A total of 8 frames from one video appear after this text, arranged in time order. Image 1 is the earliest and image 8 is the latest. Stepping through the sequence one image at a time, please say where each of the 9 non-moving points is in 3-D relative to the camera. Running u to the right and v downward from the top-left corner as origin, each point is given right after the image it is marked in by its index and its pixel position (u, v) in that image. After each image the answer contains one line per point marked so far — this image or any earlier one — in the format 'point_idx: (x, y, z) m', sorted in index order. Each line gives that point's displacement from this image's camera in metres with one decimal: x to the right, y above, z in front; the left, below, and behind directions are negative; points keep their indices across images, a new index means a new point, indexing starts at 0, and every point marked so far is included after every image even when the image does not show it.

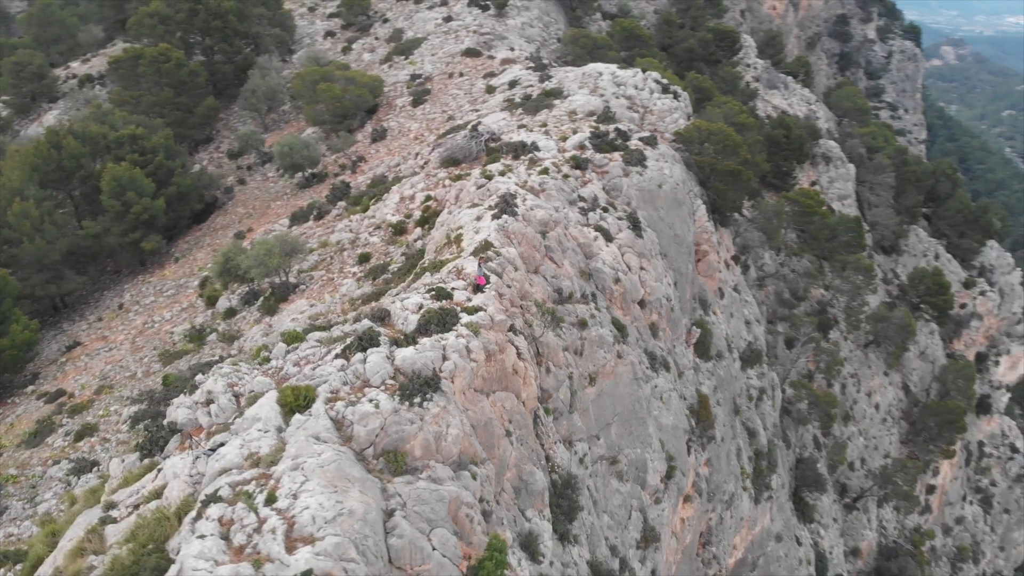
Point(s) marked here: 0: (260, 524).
0: (-3.9, -3.7, +12.7) m
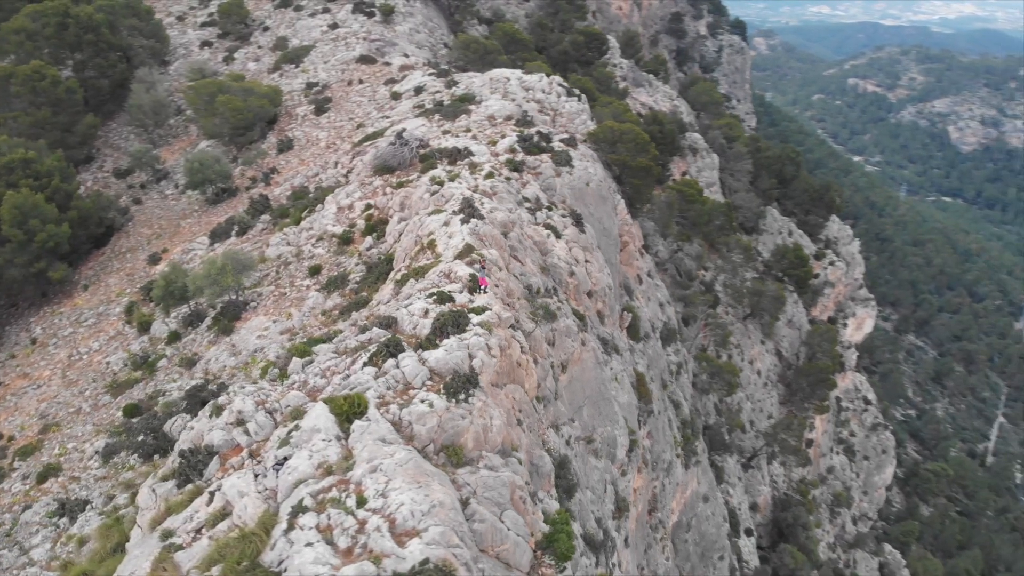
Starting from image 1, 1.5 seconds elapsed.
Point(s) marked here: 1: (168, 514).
0: (-2.4, -3.9, +13.3) m
1: (-6.7, -4.4, +15.6) m
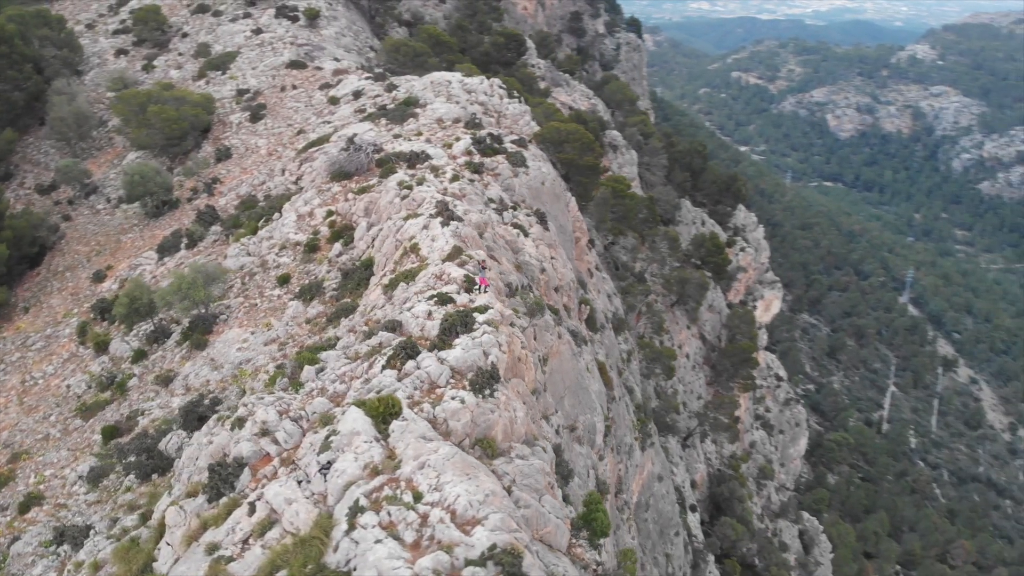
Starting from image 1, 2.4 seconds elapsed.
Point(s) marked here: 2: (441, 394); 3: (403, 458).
0: (-1.5, -3.9, +13.9) m
1: (-6.0, -4.6, +15.7) m
2: (-1.4, -2.2, +16.8) m
3: (-2.0, -3.2, +15.1) m
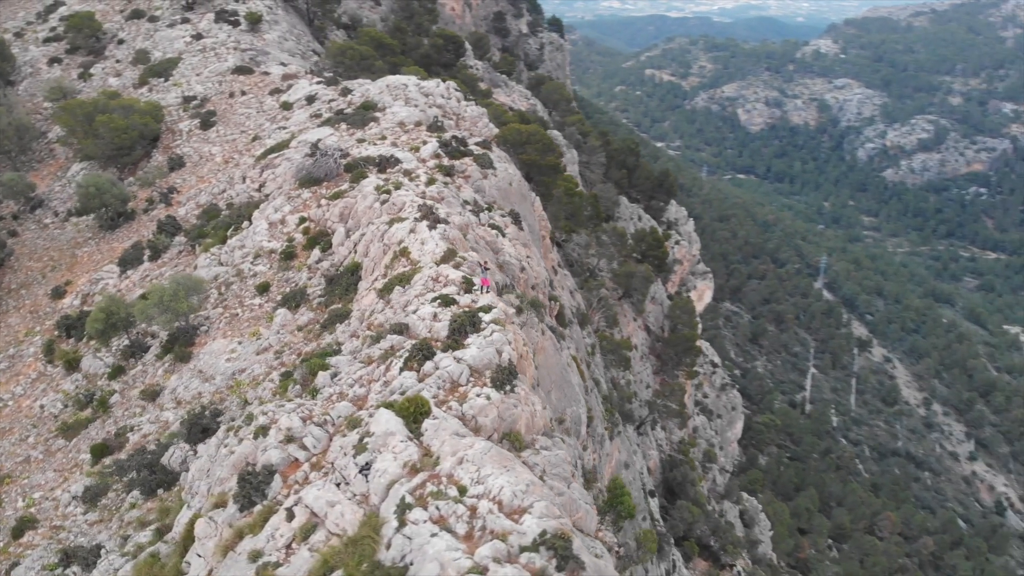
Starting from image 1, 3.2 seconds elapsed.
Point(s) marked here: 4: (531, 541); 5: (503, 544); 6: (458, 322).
0: (-0.7, -4.0, +14.5) m
1: (-5.3, -4.8, +15.8) m
2: (-1.0, -2.2, +17.4) m
3: (-1.3, -3.2, +15.7) m
4: (+0.3, -4.3, +13.8) m
5: (-0.1, -4.3, +13.7) m
6: (-1.3, -0.8, +19.5) m
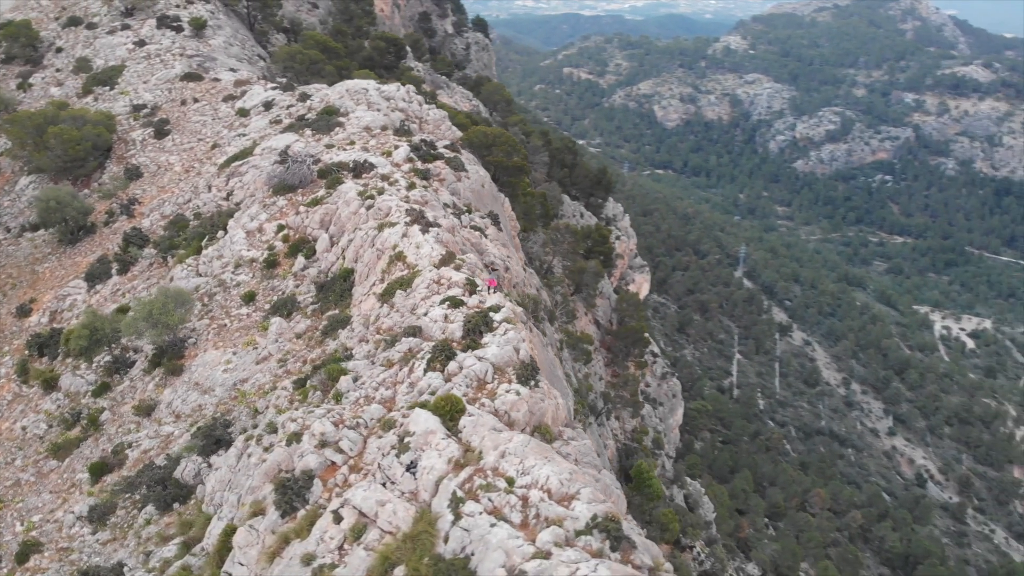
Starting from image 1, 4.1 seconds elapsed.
0: (+0.2, -4.0, +15.1) m
1: (-4.4, -5.0, +16.0) m
2: (-0.4, -2.2, +18.0) m
3: (-0.6, -3.3, +16.3) m
4: (+1.3, -4.2, +14.6) m
5: (+0.9, -4.3, +14.5) m
6: (-1.0, -0.8, +20.1) m
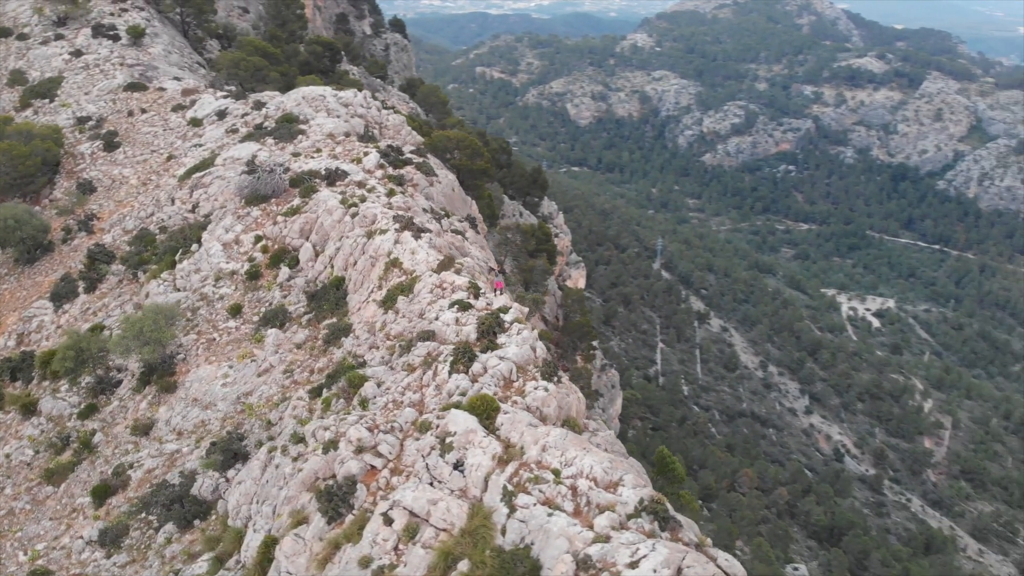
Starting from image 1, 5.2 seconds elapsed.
0: (+1.2, -4.0, +15.9) m
1: (-3.5, -5.2, +16.4) m
2: (+0.2, -2.3, +18.7) m
3: (+0.3, -3.3, +17.0) m
4: (+2.3, -4.2, +15.5) m
5: (+1.9, -4.3, +15.3) m
6: (-0.6, -0.9, +20.8) m
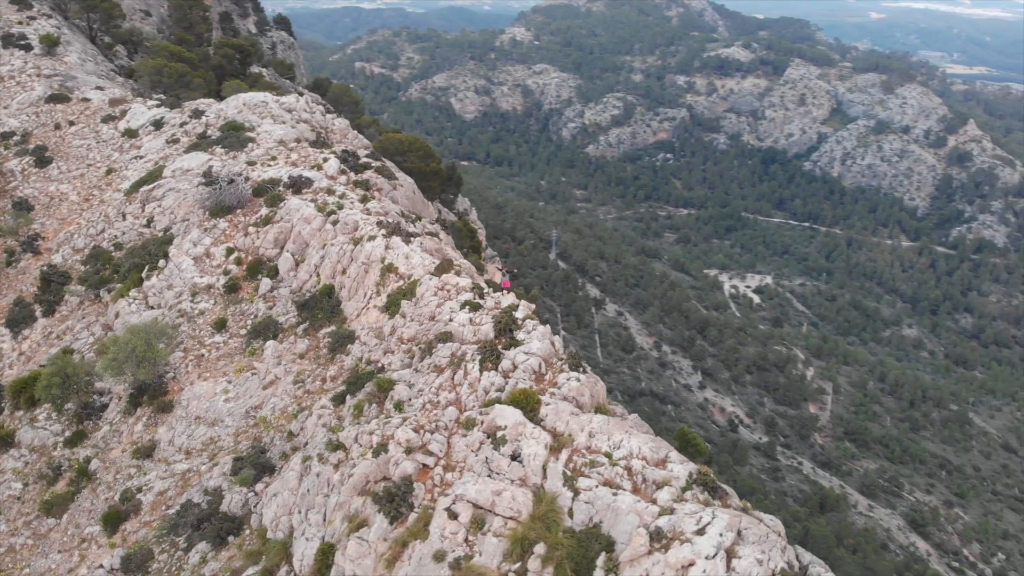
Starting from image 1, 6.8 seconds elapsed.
0: (+2.4, -3.9, +17.2) m
1: (-2.2, -5.4, +17.0) m
2: (+1.0, -2.2, +19.8) m
3: (+1.3, -3.2, +18.1) m
4: (+3.6, -4.0, +16.9) m
5: (+3.2, -4.1, +16.7) m
6: (-0.2, -0.9, +21.7) m
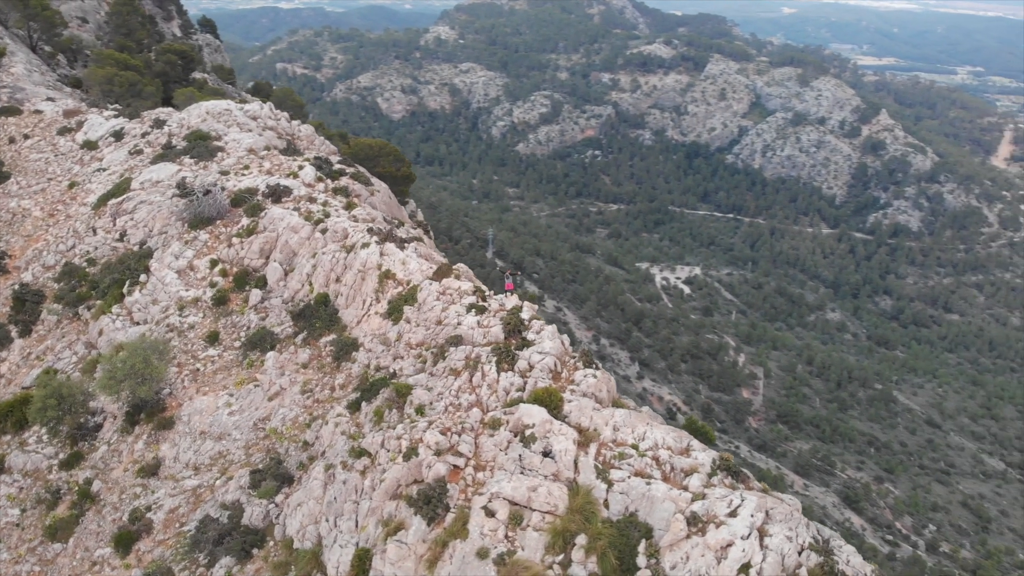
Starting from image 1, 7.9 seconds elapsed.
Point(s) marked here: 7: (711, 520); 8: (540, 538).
0: (+3.1, -3.8, +18.0) m
1: (-1.4, -5.5, +17.4) m
2: (+1.4, -2.2, +20.5) m
3: (+2.0, -3.2, +18.8) m
4: (+4.4, -3.9, +17.8) m
5: (+4.0, -4.0, +17.6) m
6: (0.0, -1.0, +22.2) m
7: (+4.0, -4.7, +16.4) m
8: (+0.6, -5.2, +16.9) m
